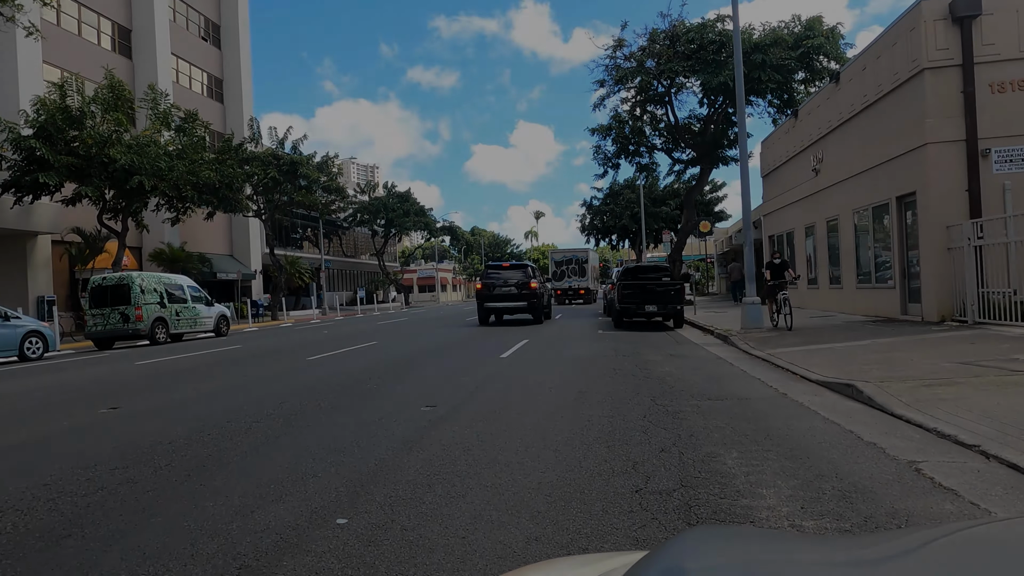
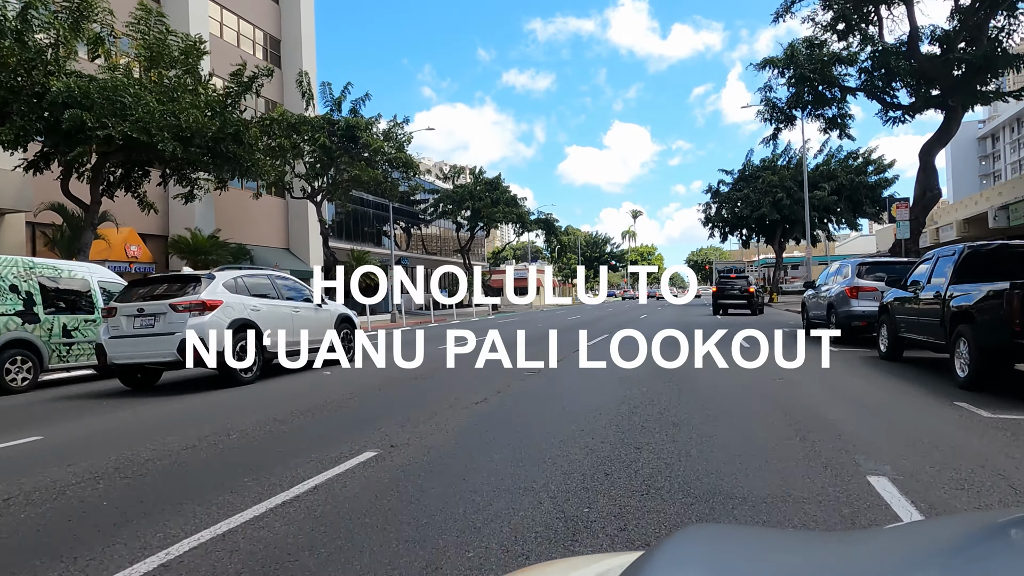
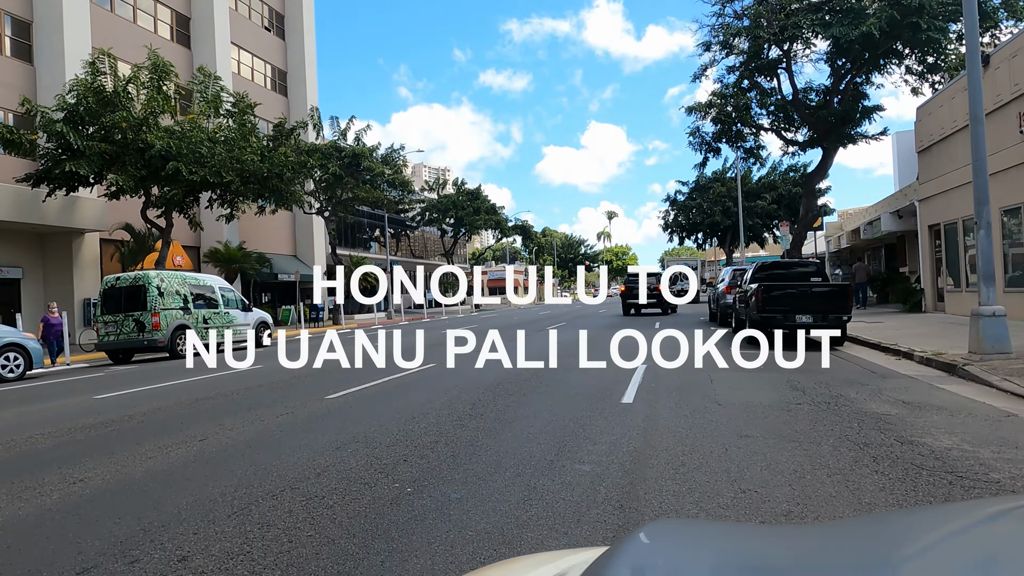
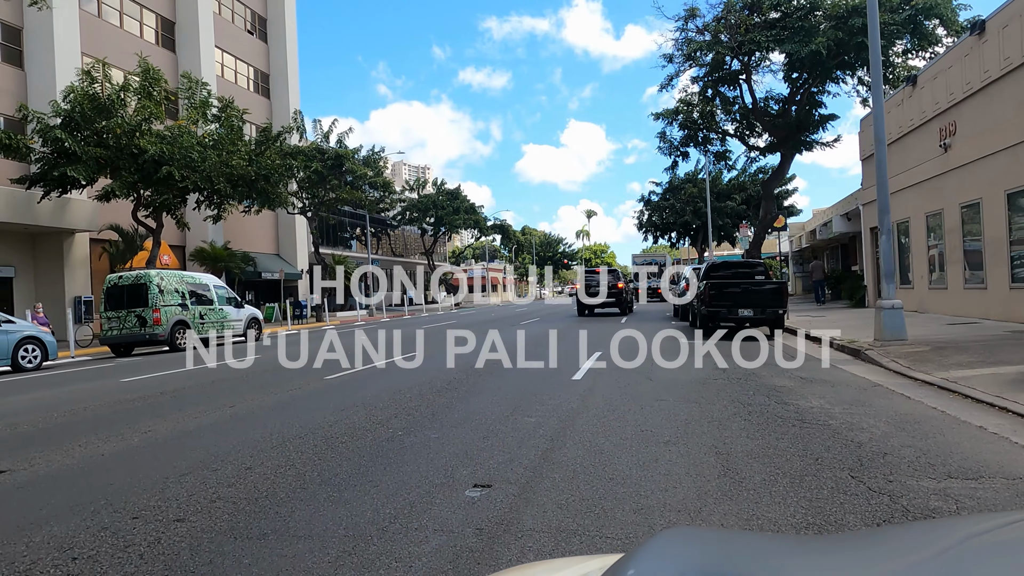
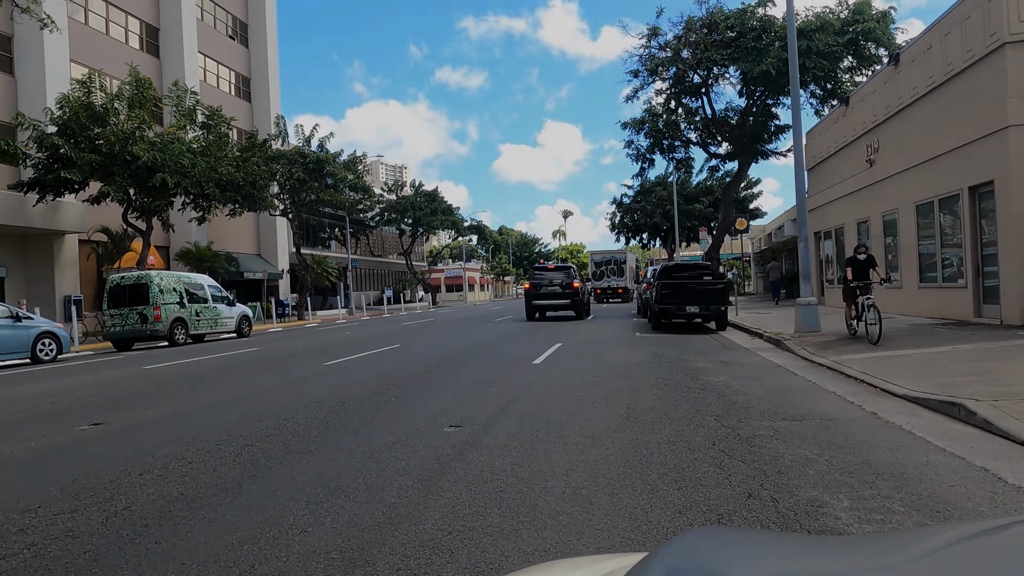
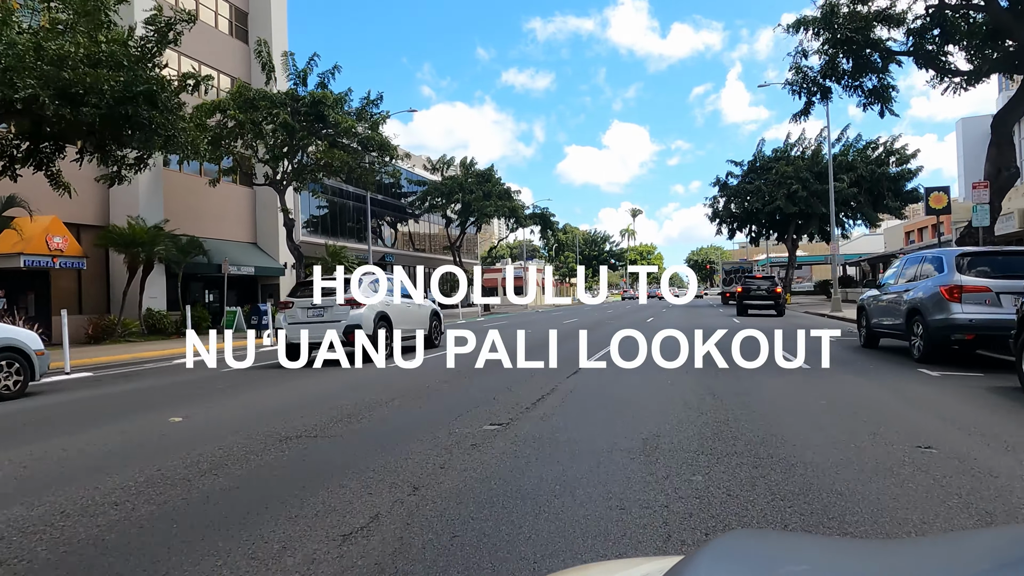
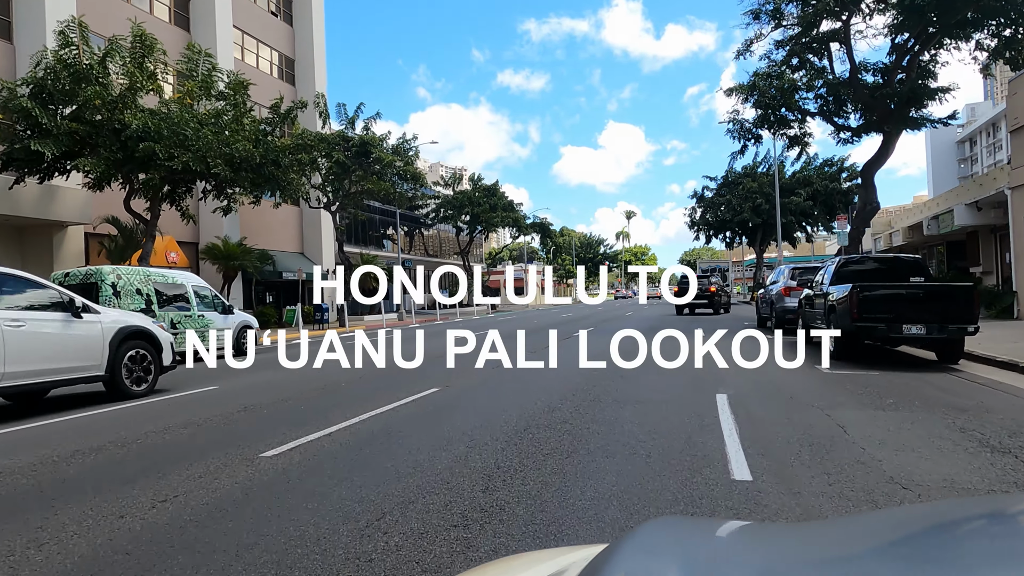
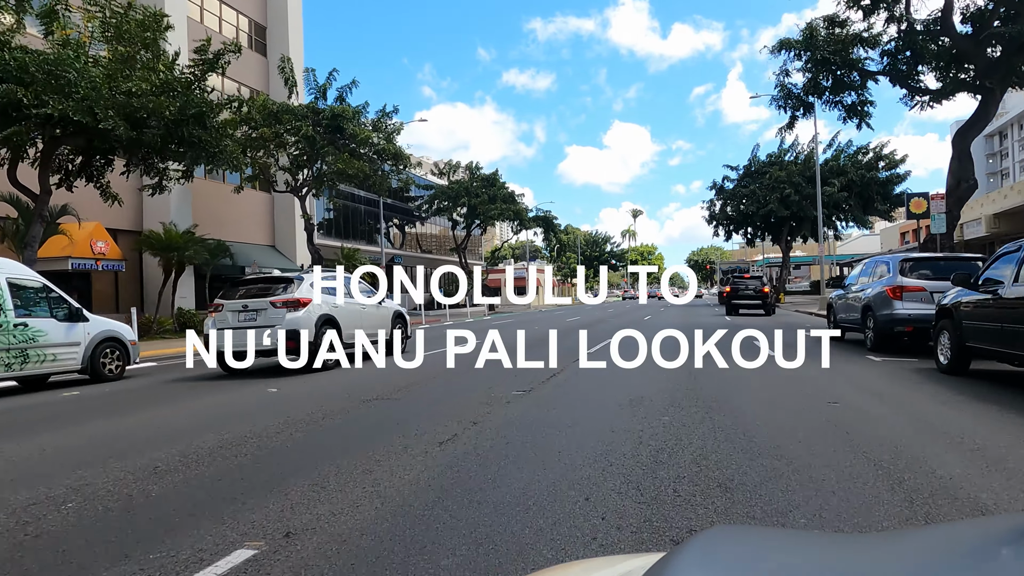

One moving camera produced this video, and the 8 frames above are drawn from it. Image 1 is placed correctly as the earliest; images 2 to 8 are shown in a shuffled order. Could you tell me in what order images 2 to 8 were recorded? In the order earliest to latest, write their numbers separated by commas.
5, 4, 3, 7, 2, 8, 6
